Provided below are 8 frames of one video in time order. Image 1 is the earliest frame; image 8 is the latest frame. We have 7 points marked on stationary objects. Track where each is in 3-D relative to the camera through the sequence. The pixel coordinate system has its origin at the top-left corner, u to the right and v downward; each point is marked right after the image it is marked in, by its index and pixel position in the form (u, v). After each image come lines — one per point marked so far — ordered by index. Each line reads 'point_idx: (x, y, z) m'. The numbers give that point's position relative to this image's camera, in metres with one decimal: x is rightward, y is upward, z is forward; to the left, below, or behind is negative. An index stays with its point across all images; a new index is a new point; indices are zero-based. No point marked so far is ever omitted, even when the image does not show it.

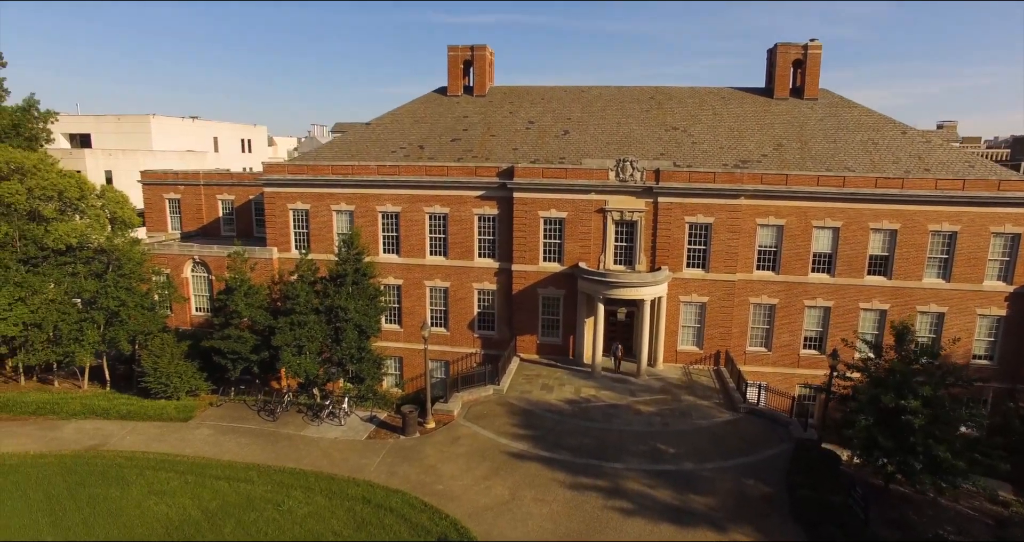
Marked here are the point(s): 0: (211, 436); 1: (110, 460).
0: (-8.4, -4.6, +18.2) m
1: (-10.4, -4.9, +17.0) m
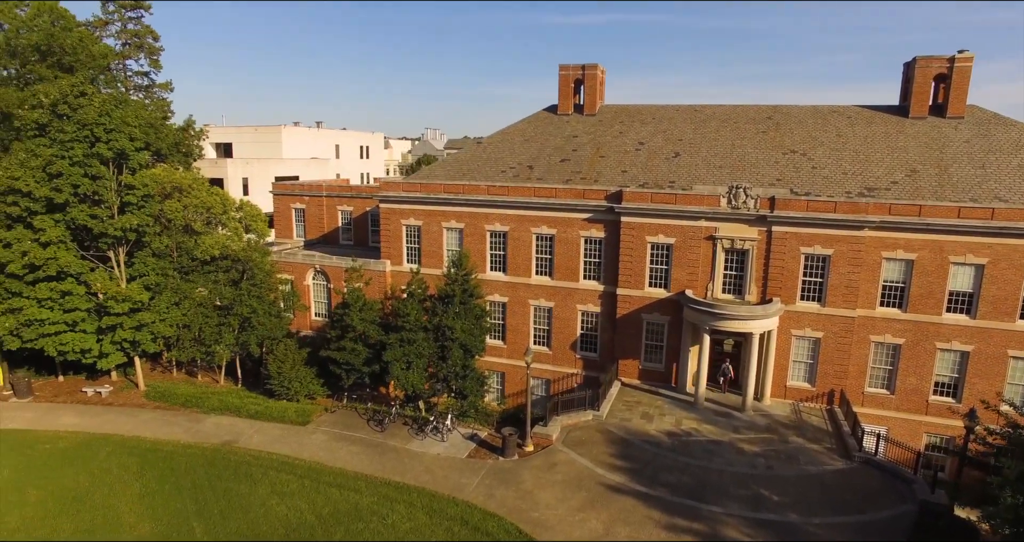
0: (-5.6, -5.1, +19.6) m
1: (-7.7, -5.3, +18.6) m
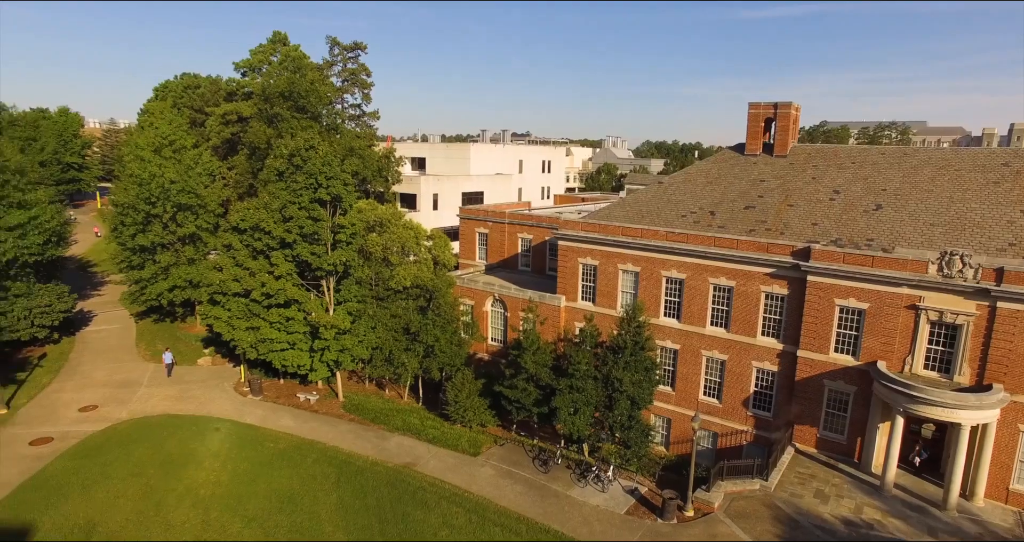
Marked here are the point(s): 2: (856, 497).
0: (-0.6, -6.6, +20.9) m
1: (-2.9, -6.6, +20.6) m
2: (+10.2, -6.7, +19.4) m
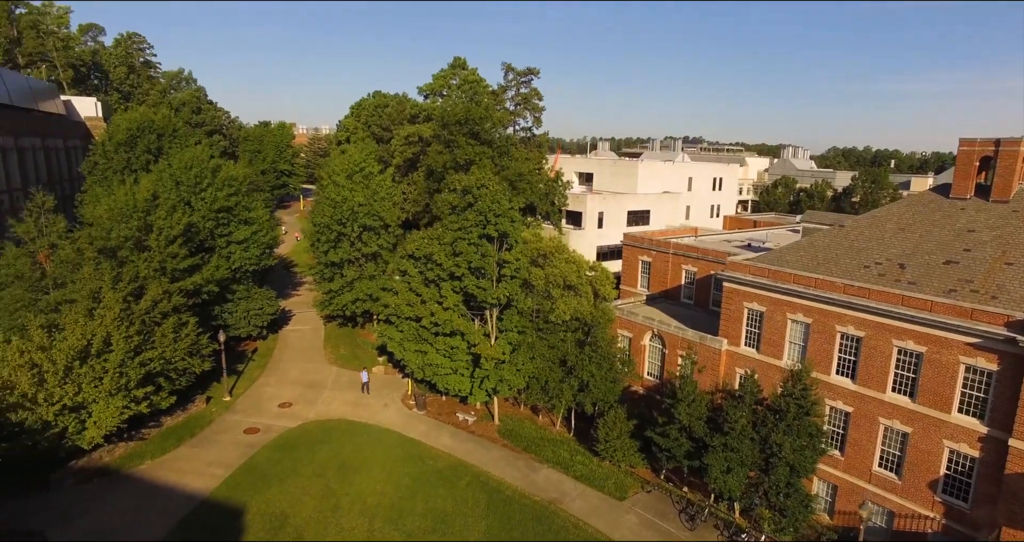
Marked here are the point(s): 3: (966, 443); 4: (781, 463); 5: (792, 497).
0: (+4.0, -8.2, +20.8) m
1: (+1.7, -8.1, +21.1) m
2: (+14.1, -8.9, +16.7) m
3: (+14.0, -5.3, +20.3) m
4: (+8.2, -5.9, +20.0) m
5: (+8.6, -7.0, +20.0) m
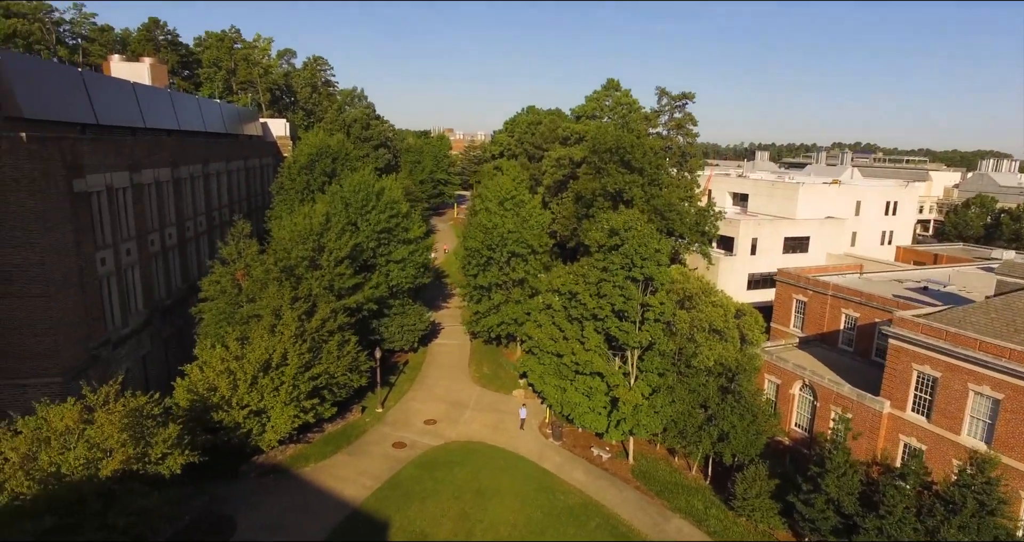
0: (+8.0, -10.0, +19.9) m
1: (+5.8, -9.8, +20.6) m
2: (+16.9, -11.3, +13.7) m
3: (+17.7, -7.7, +17.2) m
4: (+12.0, -8.0, +18.1) m
5: (+12.3, -9.1, +18.1) m
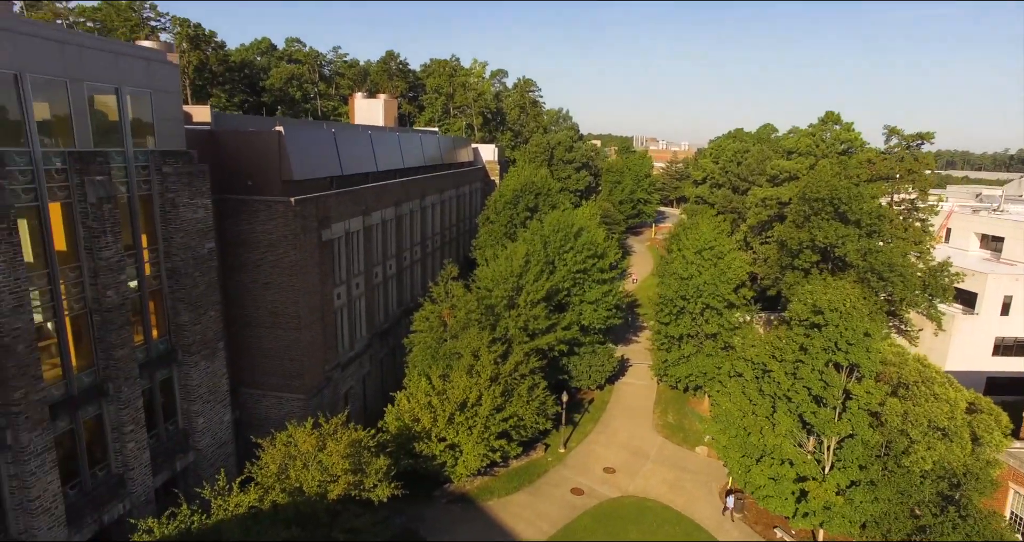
0: (+12.6, -13.3, +17.7) m
1: (+10.7, -12.9, +19.0) m
2: (+19.2, -15.3, +9.2) m
3: (+21.3, -11.7, +12.2) m
4: (+16.1, -11.6, +14.7) m
5: (+16.3, -12.7, +14.6) m
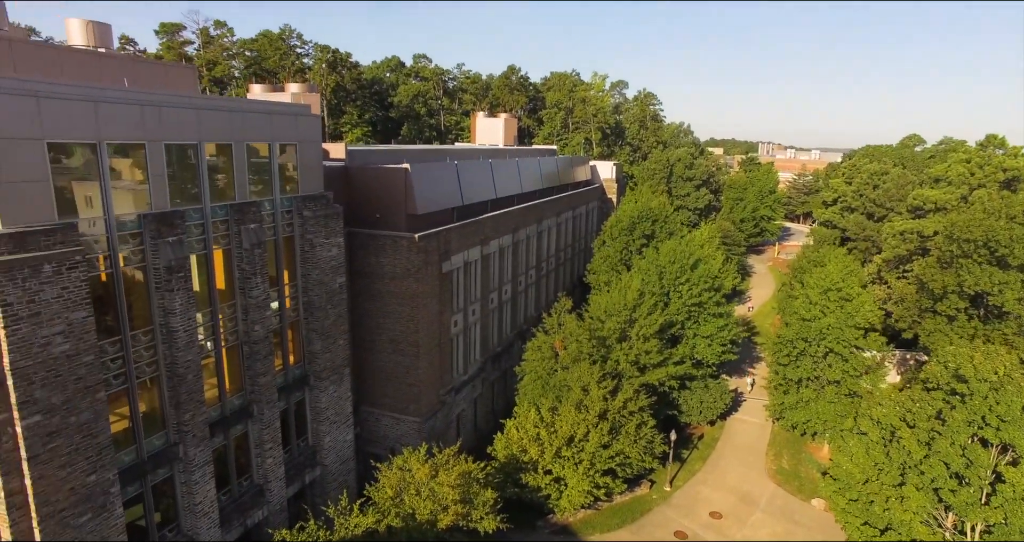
0: (+14.9, -15.6, +15.9) m
1: (+13.3, -15.2, +17.5) m
2: (+19.9, -17.9, +6.4) m
3: (+22.6, -14.4, +9.0) m
4: (+17.9, -14.0, +12.4) m
5: (+18.0, -15.2, +12.3) m
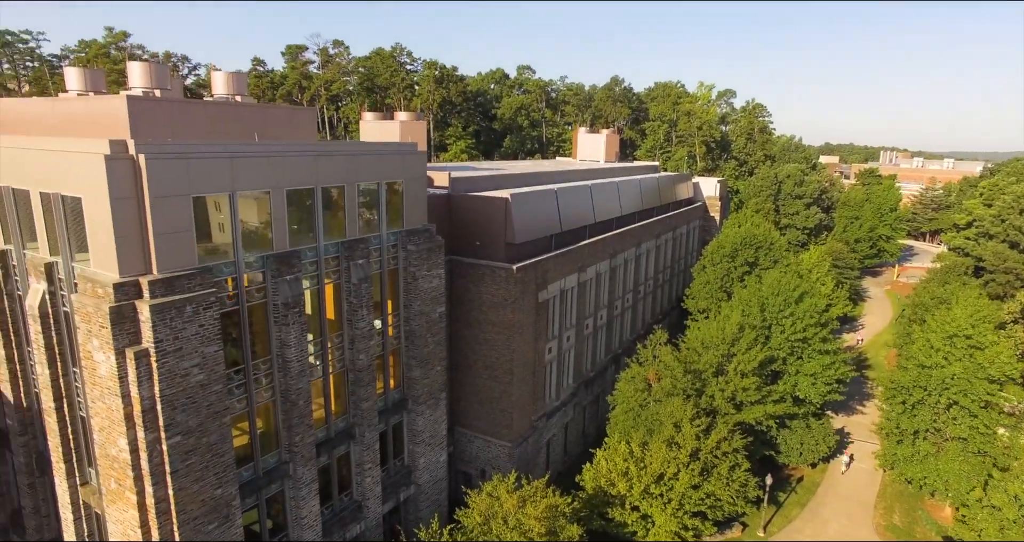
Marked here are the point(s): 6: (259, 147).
0: (+16.5, -17.8, +14.0) m
1: (+15.1, -17.2, +15.9) m
2: (+19.9, -20.3, +4.0) m
3: (+23.0, -16.9, +6.0) m
4: (+18.9, -16.3, +10.1) m
5: (+19.0, -17.5, +10.0) m
6: (-7.6, +3.7, +19.4) m
